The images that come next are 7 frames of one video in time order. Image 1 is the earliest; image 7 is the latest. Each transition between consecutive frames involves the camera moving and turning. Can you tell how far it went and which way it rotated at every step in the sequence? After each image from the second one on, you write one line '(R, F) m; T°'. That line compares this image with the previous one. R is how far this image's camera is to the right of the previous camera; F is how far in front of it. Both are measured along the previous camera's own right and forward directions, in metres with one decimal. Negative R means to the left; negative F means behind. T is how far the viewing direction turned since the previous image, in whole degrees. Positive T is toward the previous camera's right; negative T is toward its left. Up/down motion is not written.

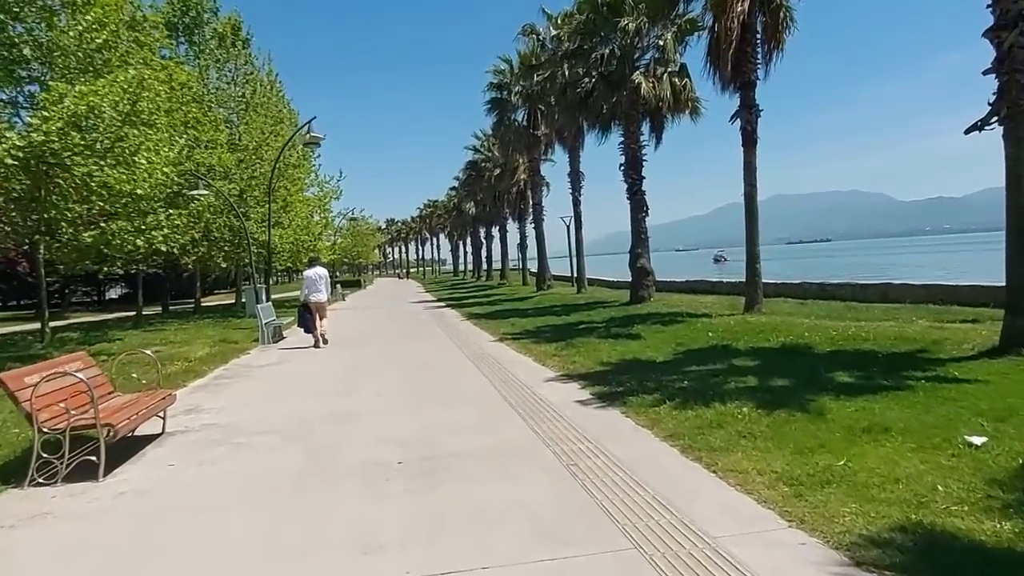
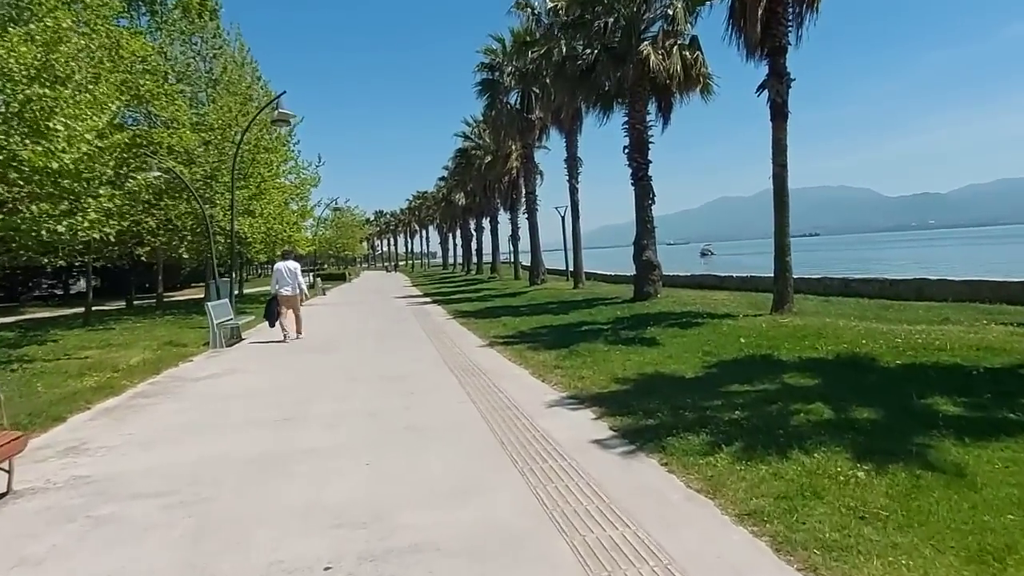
(0.0, +2.5) m; +1°
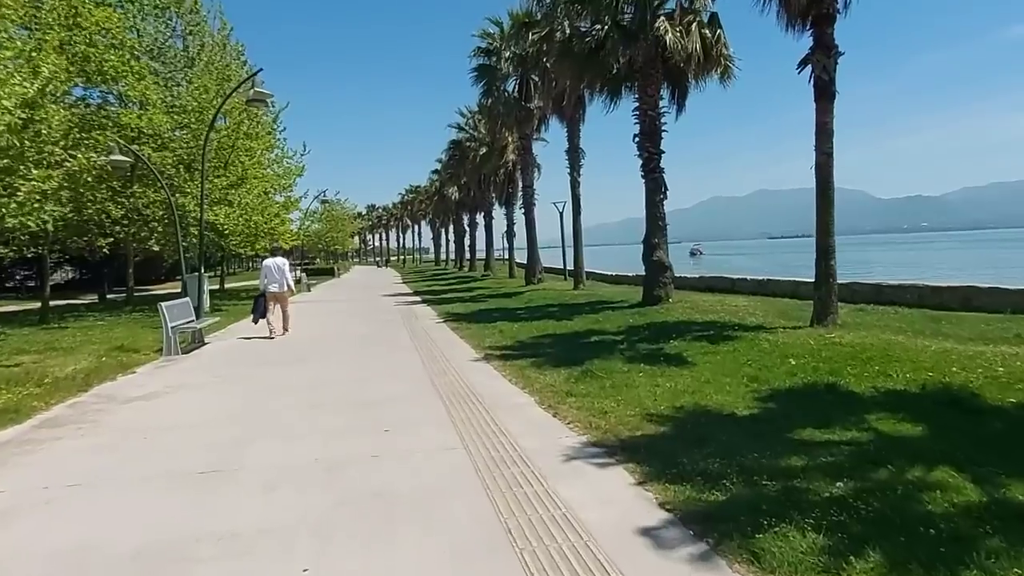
(-0.1, +2.2) m; +1°
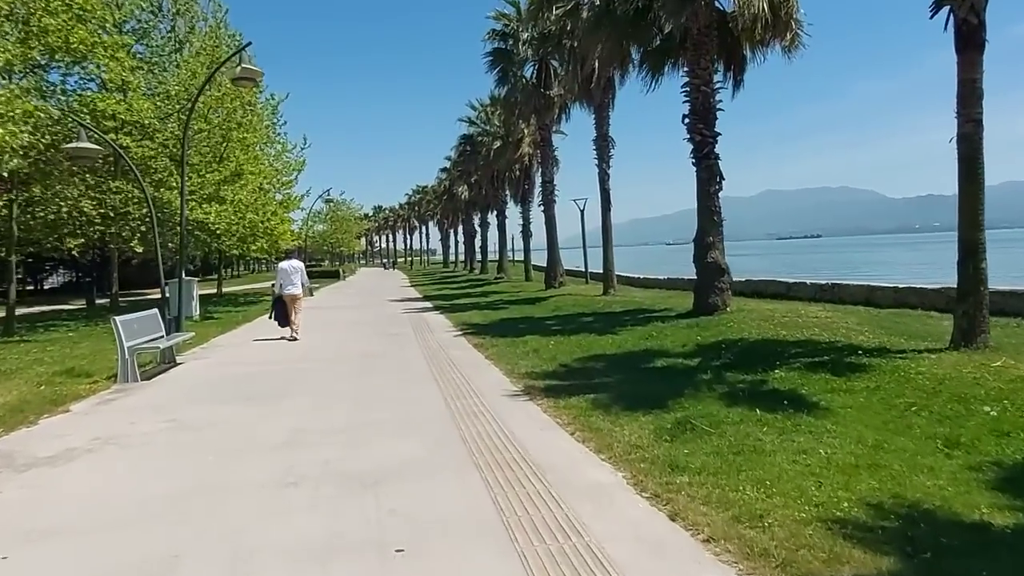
(-0.5, +3.2) m; 0°
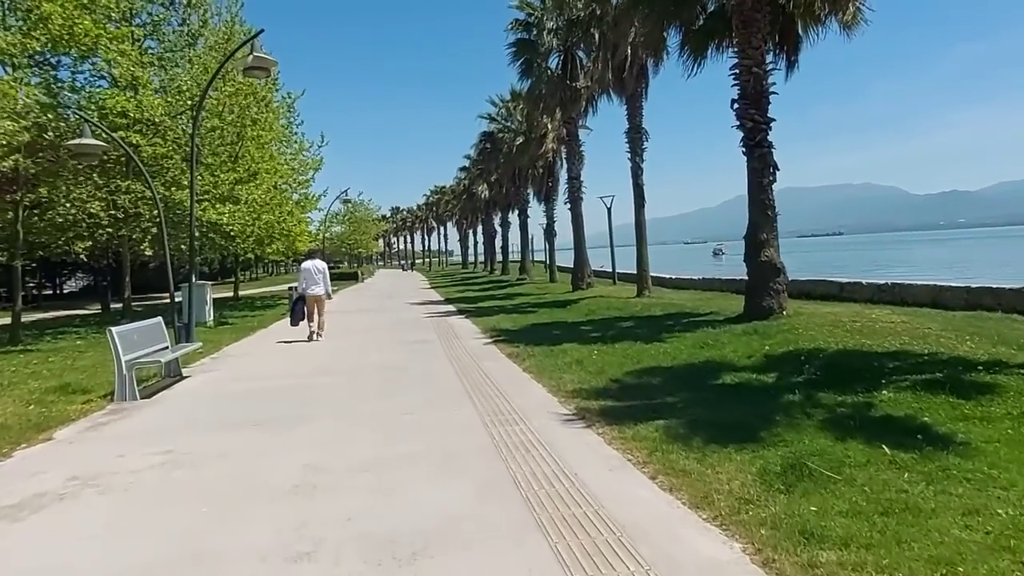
(-0.4, +1.5) m; -1°
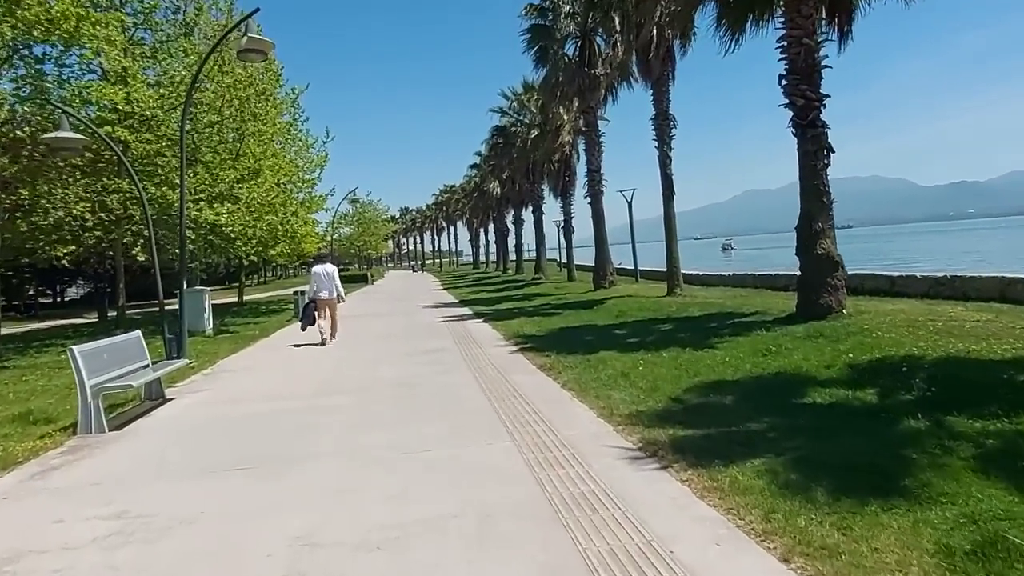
(-0.3, +1.7) m; -1°
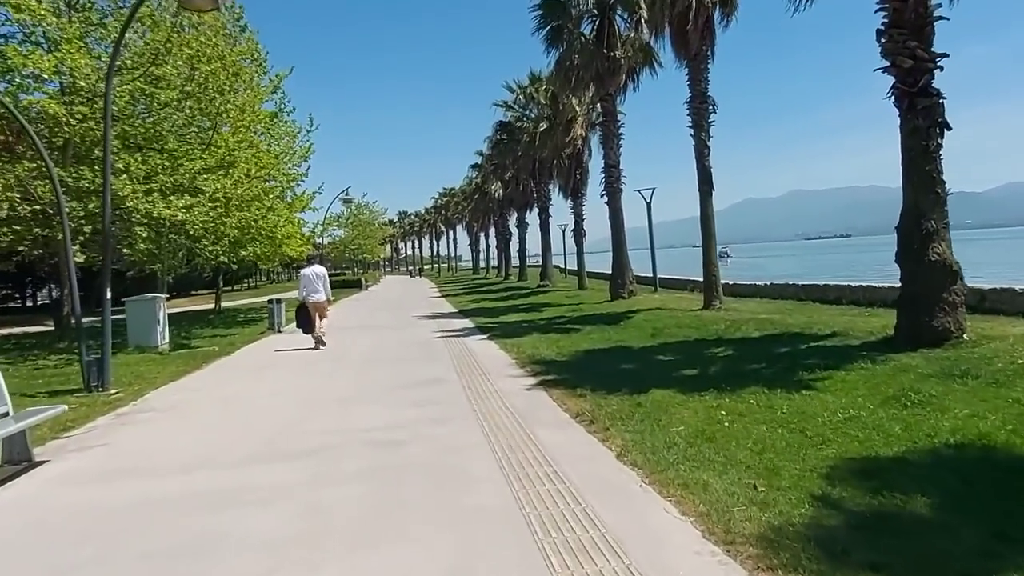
(-0.3, +3.5) m; 0°
